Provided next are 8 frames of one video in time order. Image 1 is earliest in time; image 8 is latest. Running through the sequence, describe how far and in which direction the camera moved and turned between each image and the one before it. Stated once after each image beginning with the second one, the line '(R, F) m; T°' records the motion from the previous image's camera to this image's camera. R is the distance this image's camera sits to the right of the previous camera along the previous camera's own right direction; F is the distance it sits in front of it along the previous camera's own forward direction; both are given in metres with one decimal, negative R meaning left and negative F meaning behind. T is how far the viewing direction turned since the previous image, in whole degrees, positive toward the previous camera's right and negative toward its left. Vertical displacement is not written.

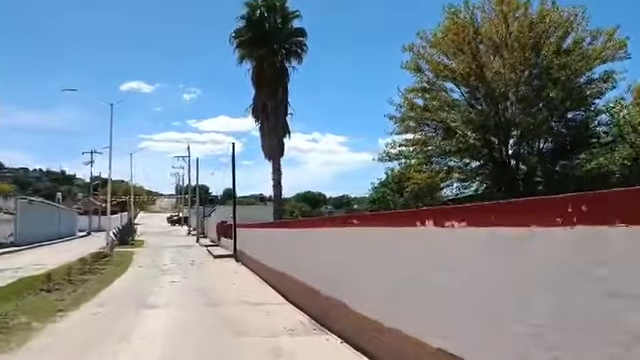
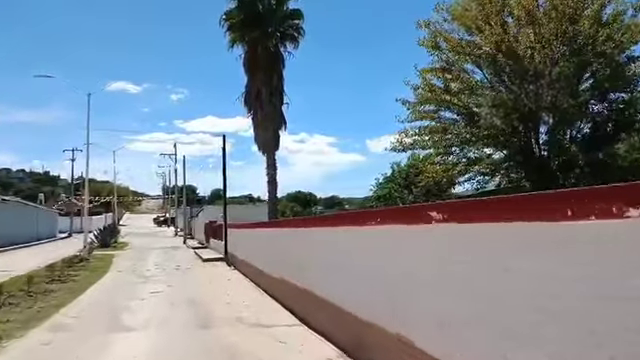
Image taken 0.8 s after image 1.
(-0.6, +3.3) m; +1°
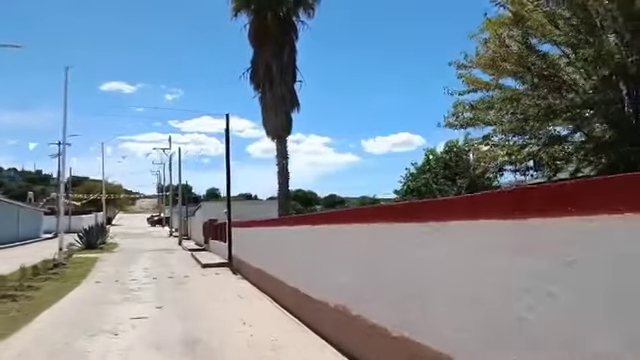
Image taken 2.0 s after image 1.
(-1.2, +5.2) m; 0°
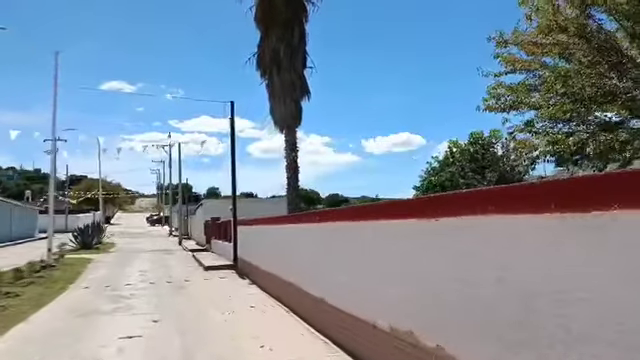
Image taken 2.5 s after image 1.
(-0.6, +2.3) m; 0°
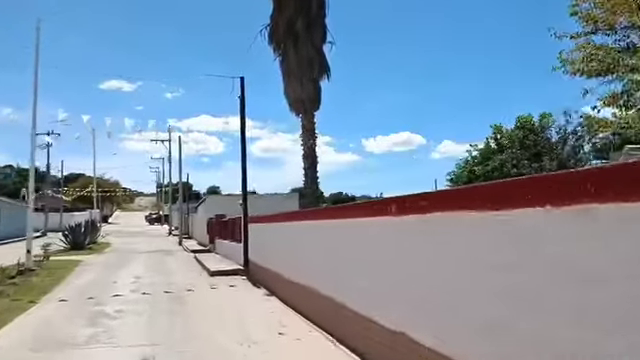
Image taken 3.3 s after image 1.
(-0.8, +3.5) m; 0°
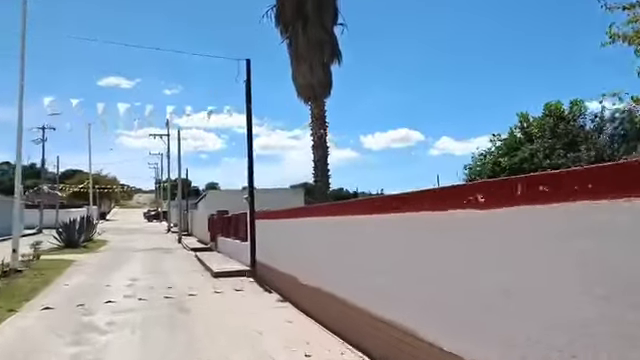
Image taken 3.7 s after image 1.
(-0.4, +1.7) m; 0°
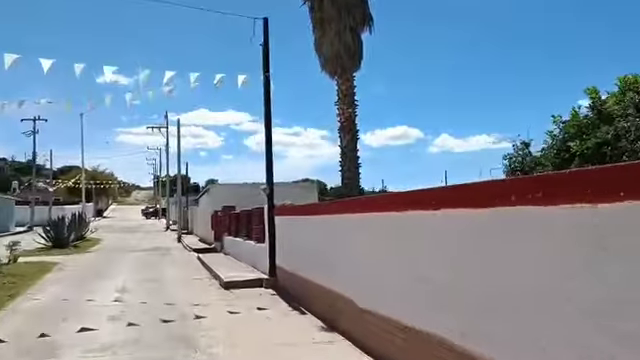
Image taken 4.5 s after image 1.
(-0.9, +3.5) m; 0°
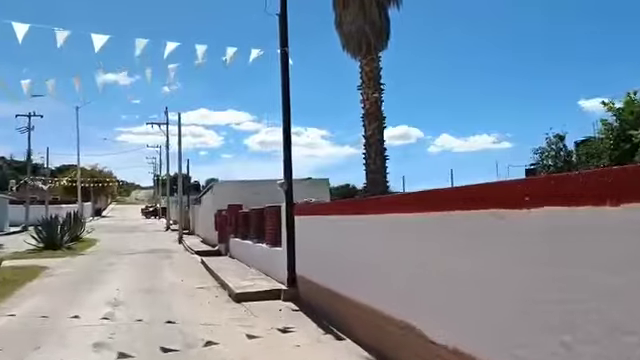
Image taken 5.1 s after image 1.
(-0.6, +2.2) m; 0°
